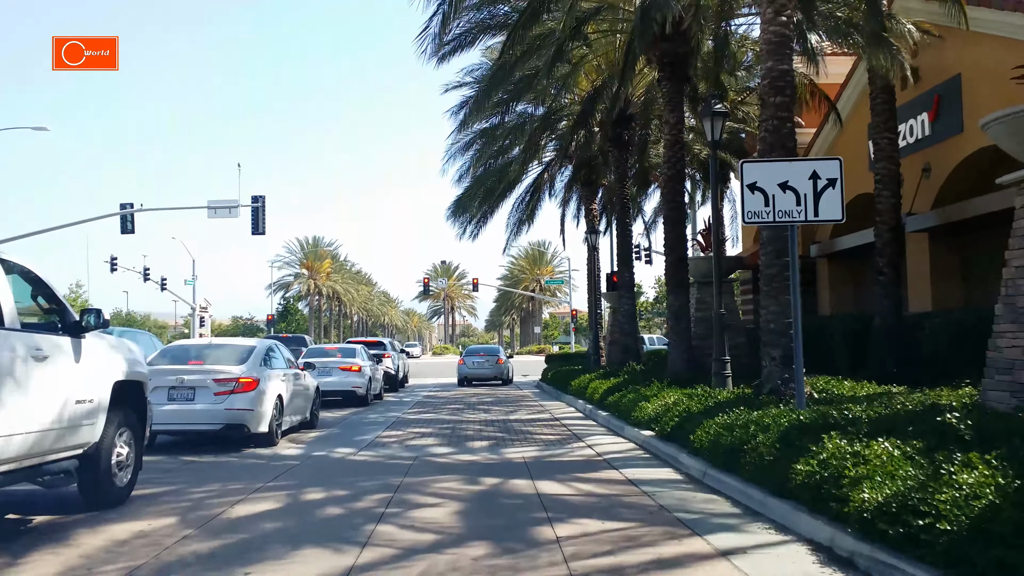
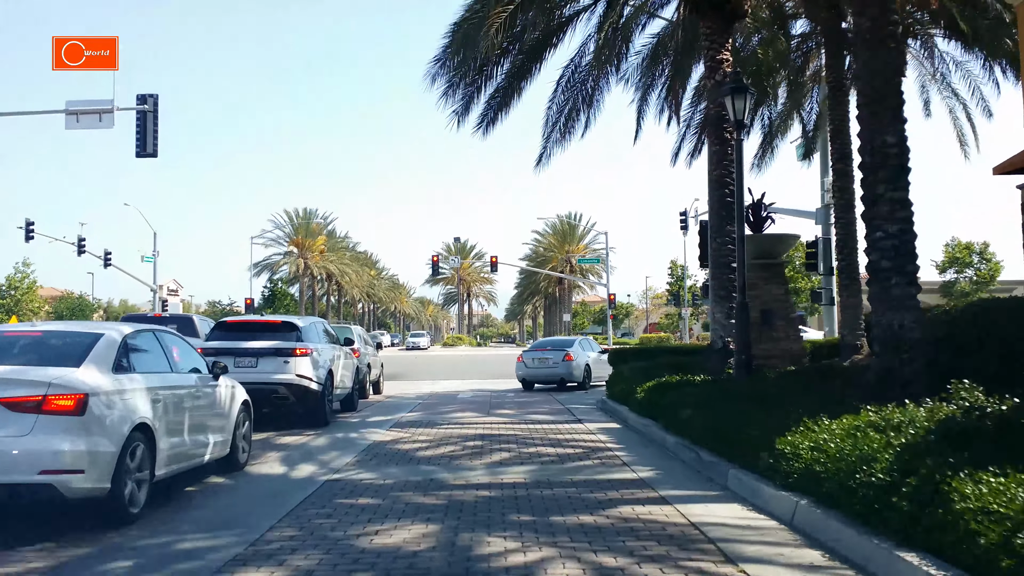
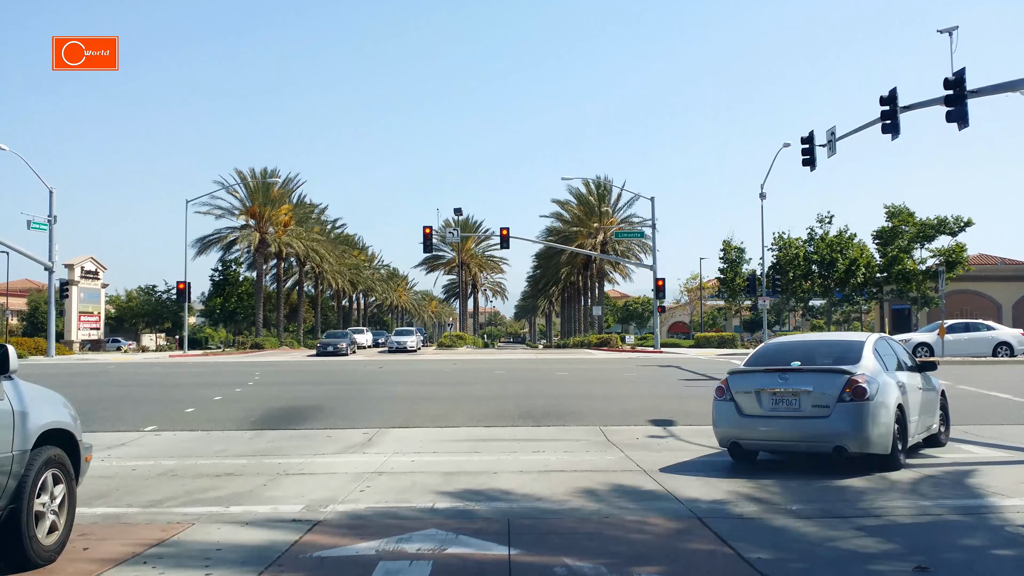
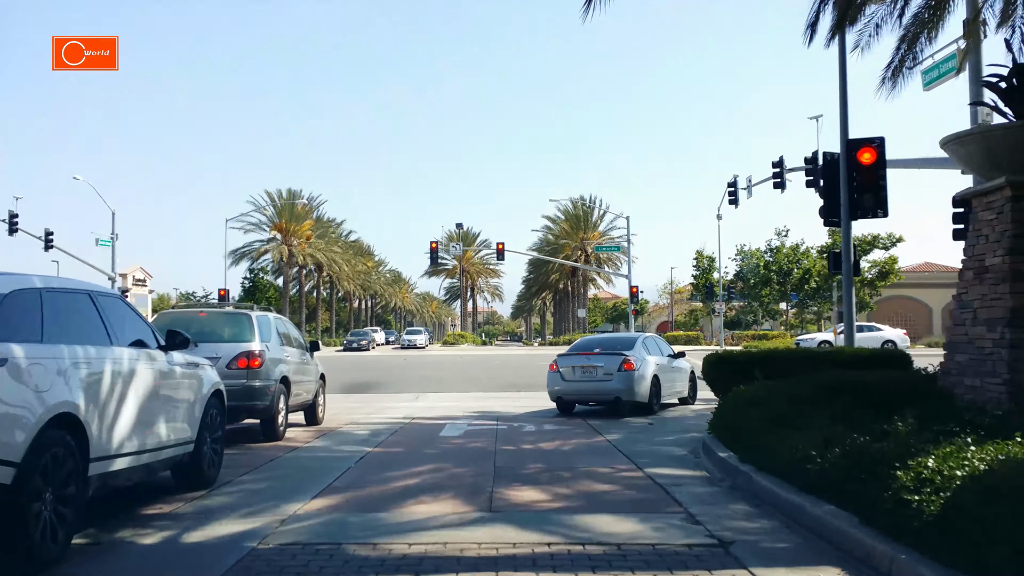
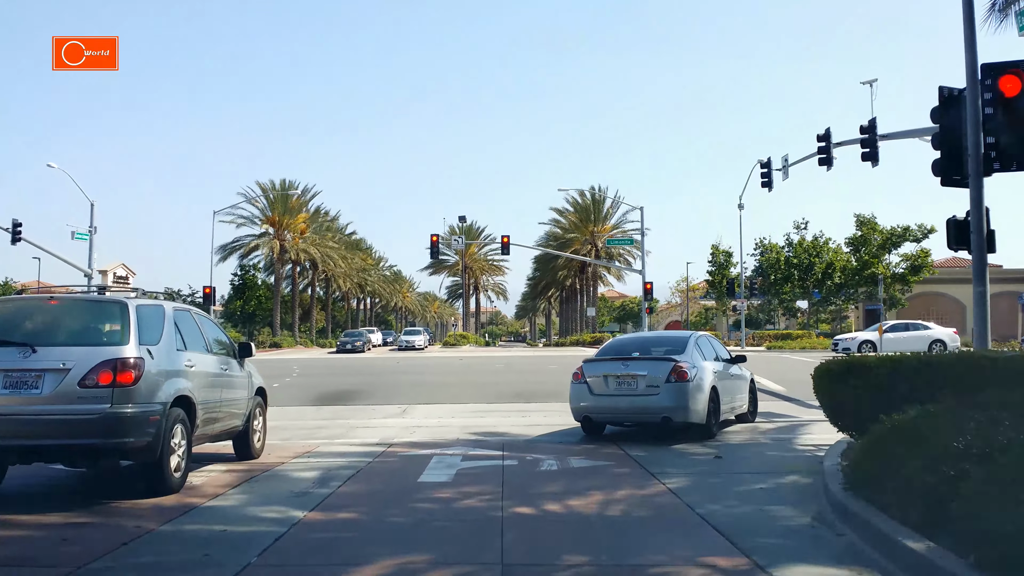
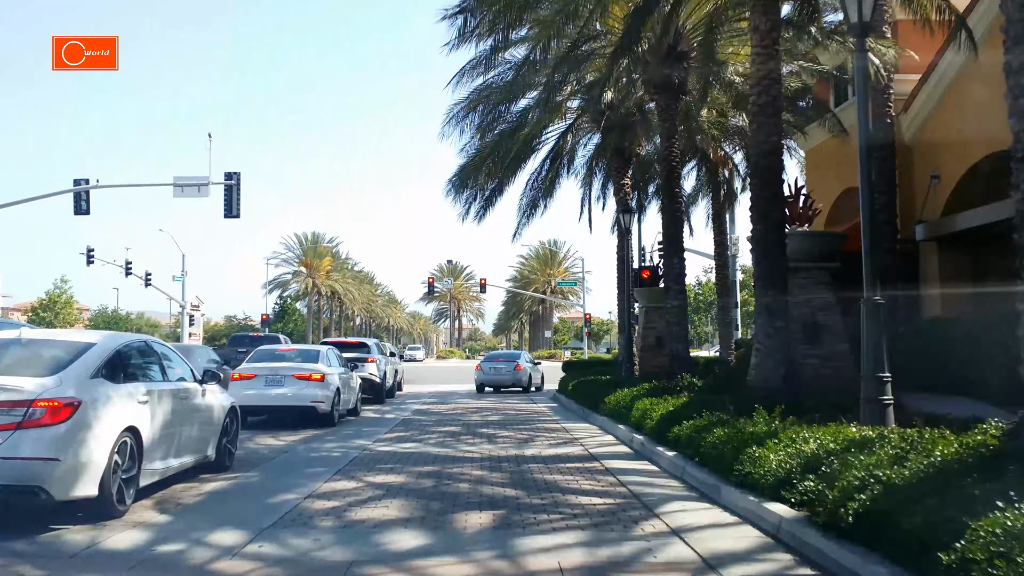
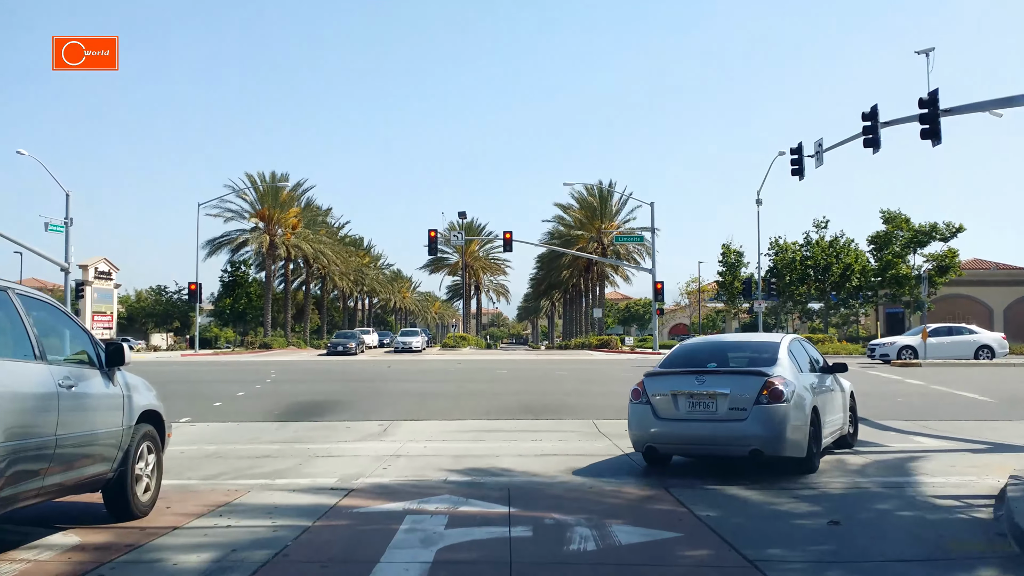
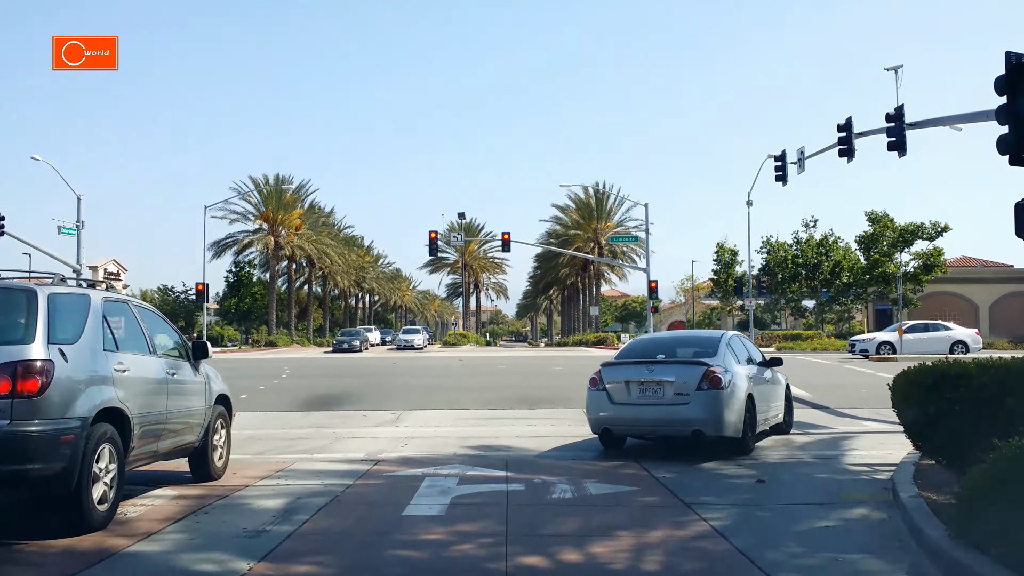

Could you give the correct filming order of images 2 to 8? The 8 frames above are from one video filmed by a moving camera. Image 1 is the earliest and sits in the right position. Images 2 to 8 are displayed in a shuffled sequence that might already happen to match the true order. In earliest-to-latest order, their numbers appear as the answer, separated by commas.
6, 2, 4, 5, 8, 7, 3
